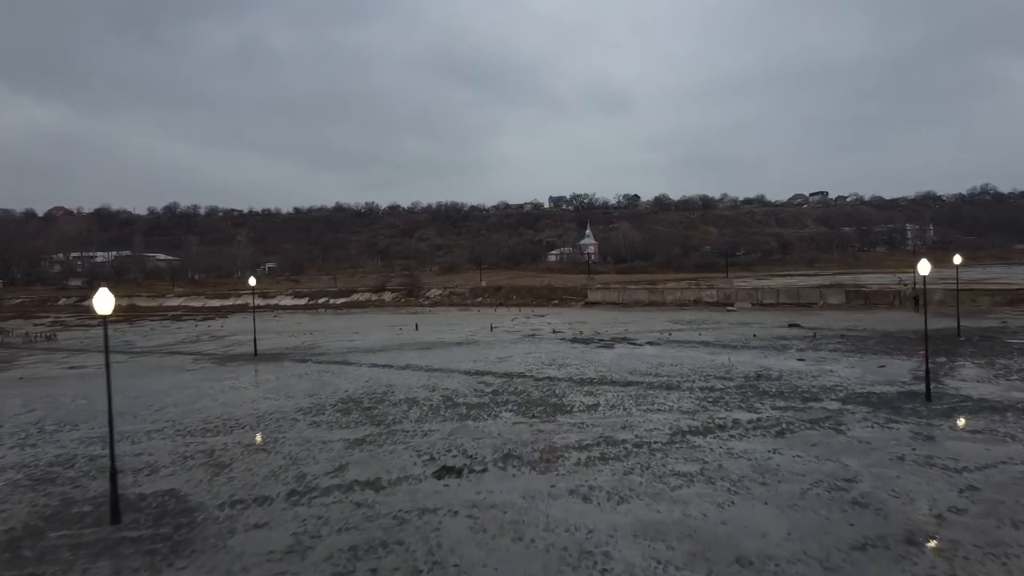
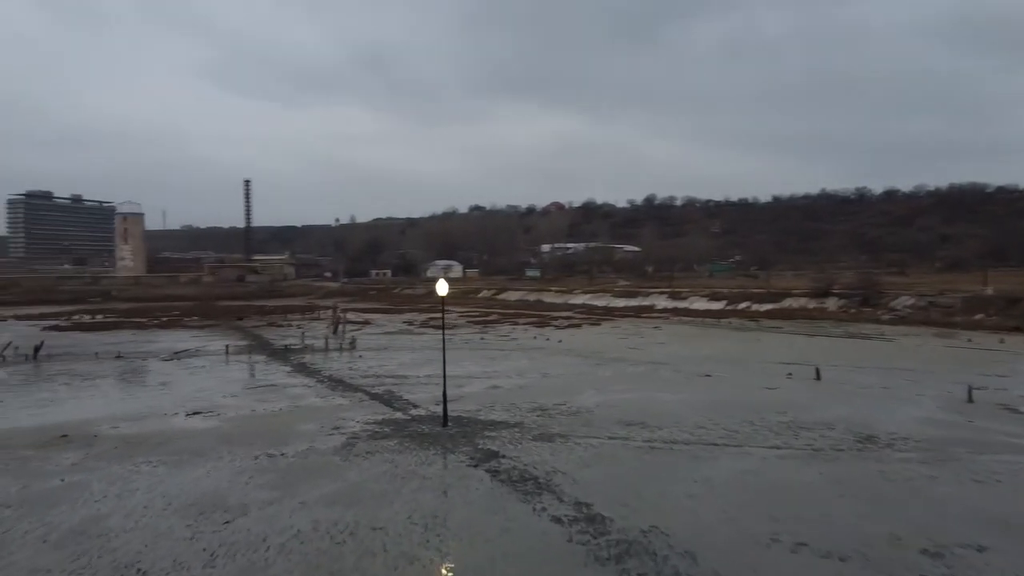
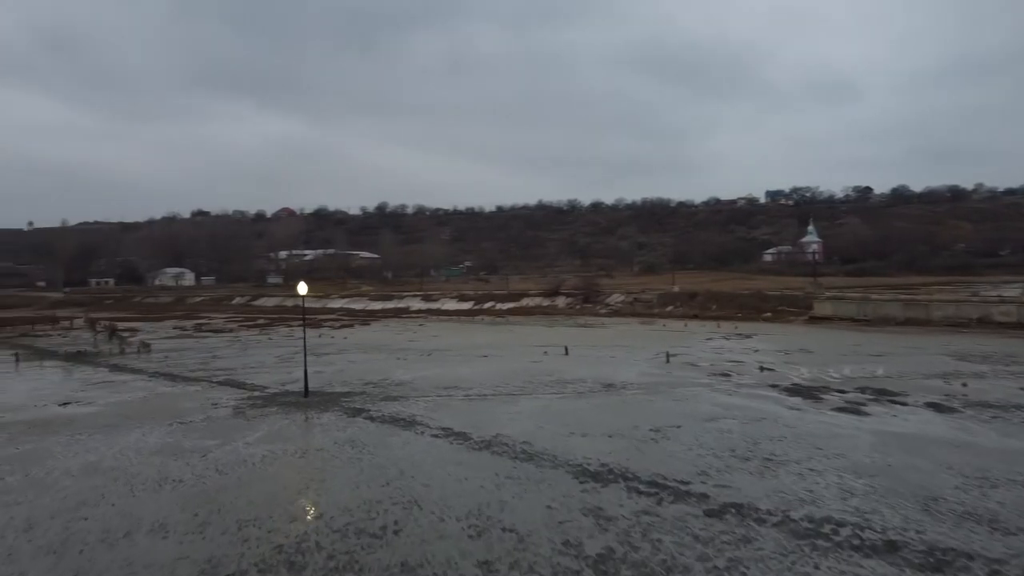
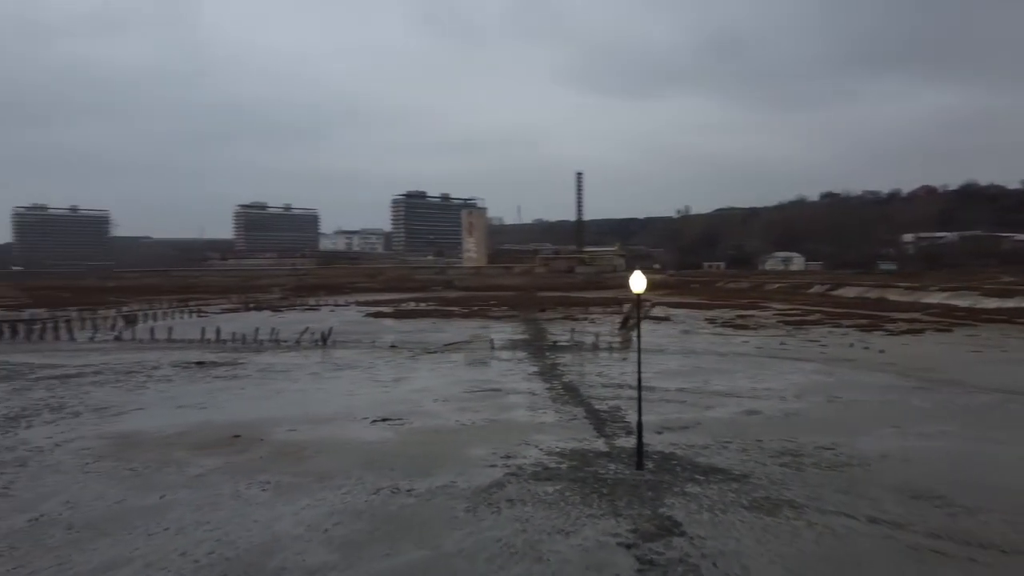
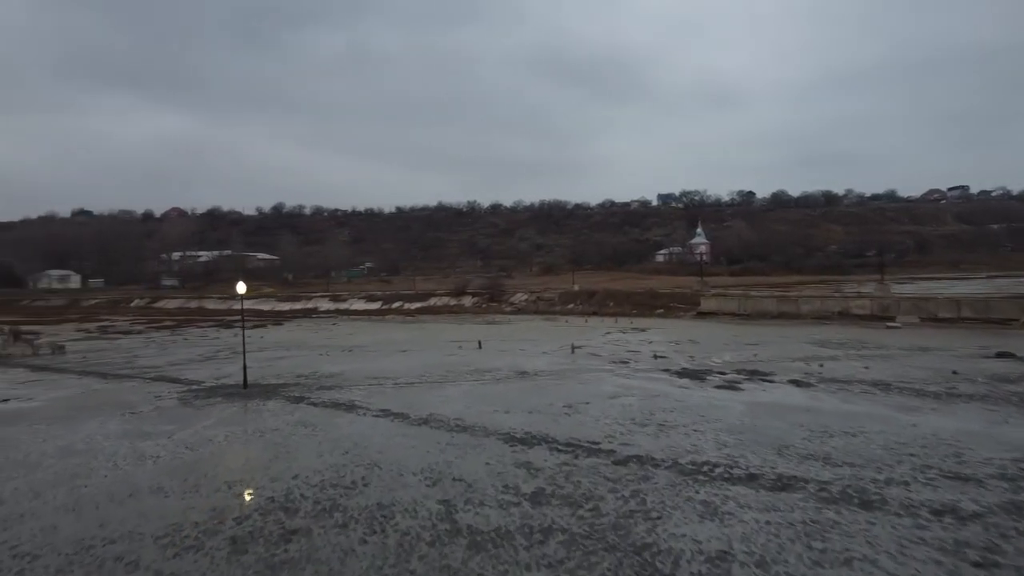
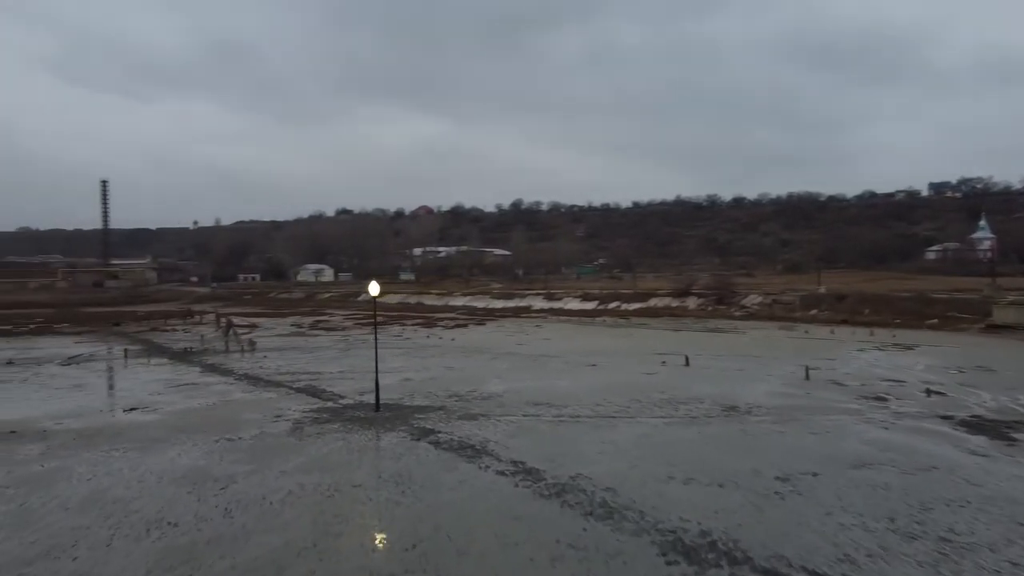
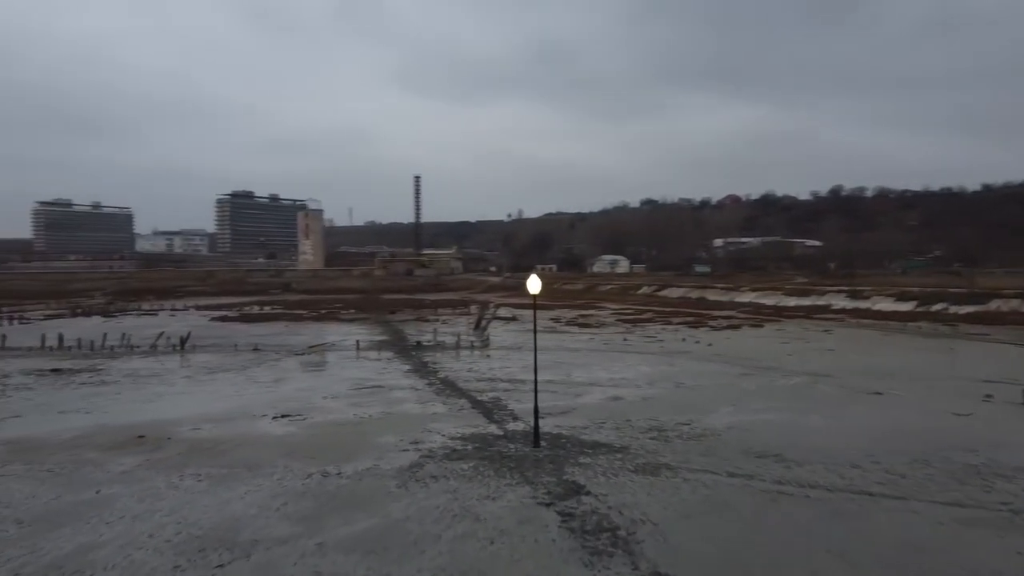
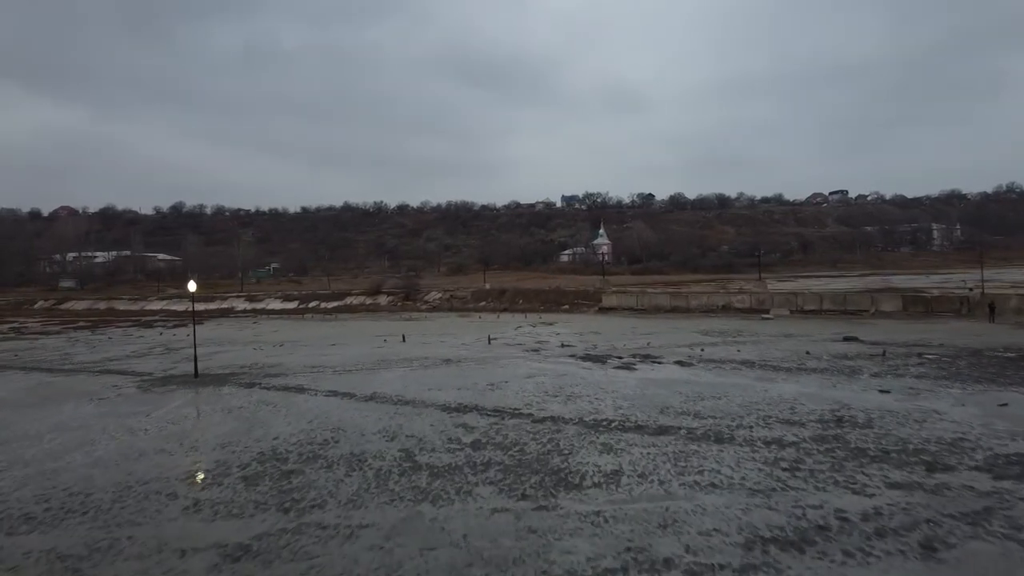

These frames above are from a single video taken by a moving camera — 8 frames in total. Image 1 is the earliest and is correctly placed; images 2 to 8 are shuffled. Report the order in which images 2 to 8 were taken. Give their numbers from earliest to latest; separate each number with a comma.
8, 5, 3, 6, 2, 7, 4
